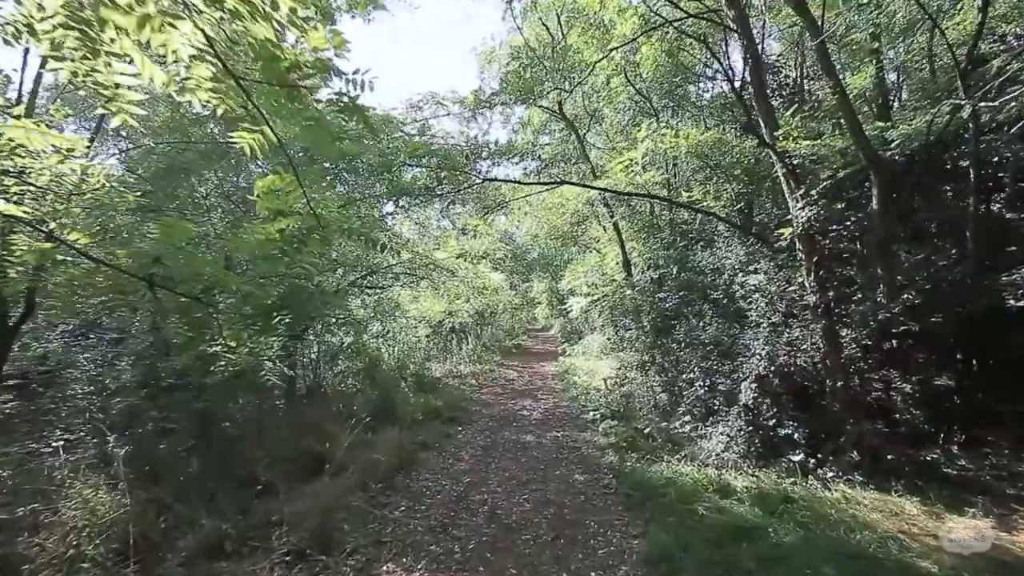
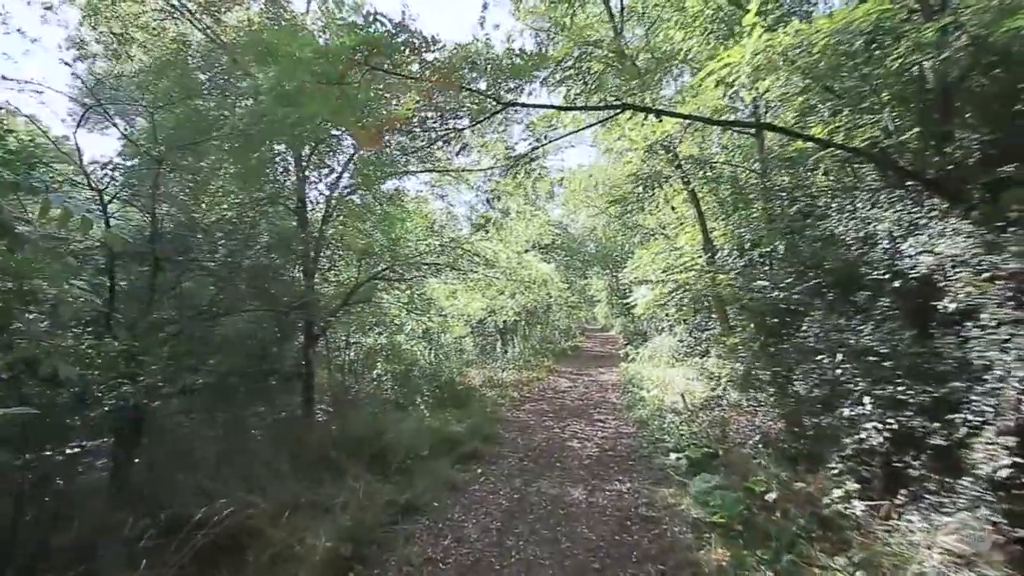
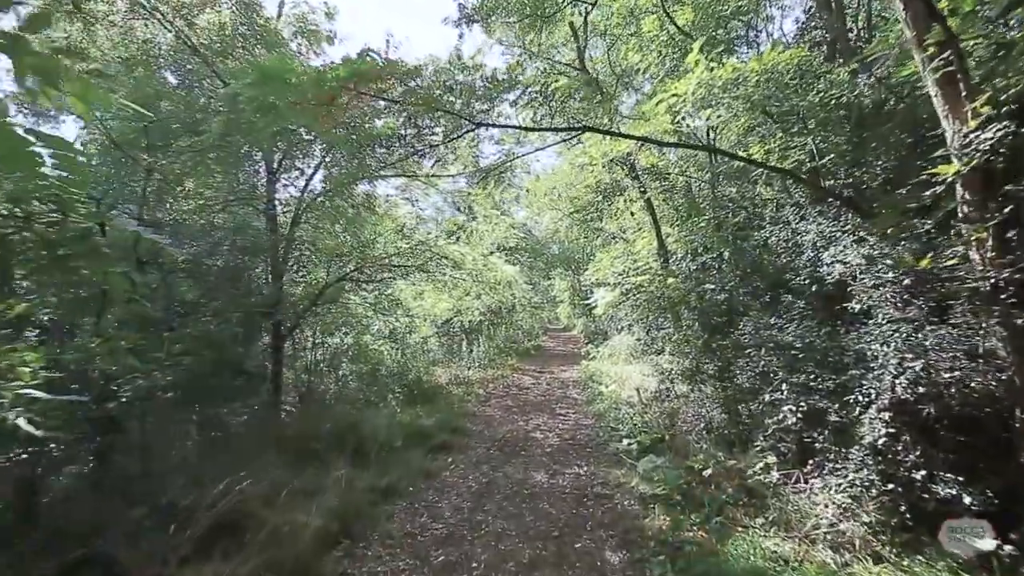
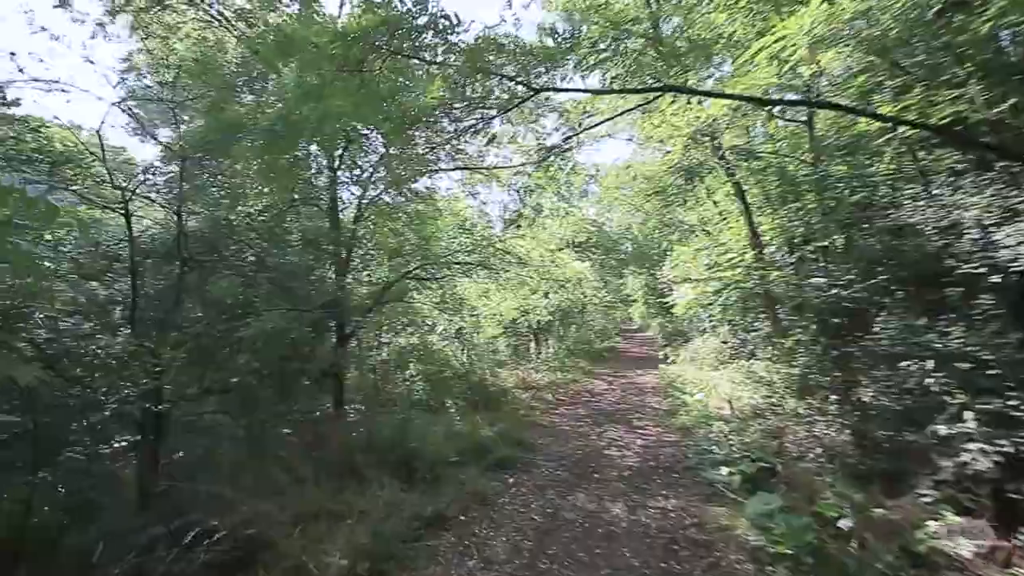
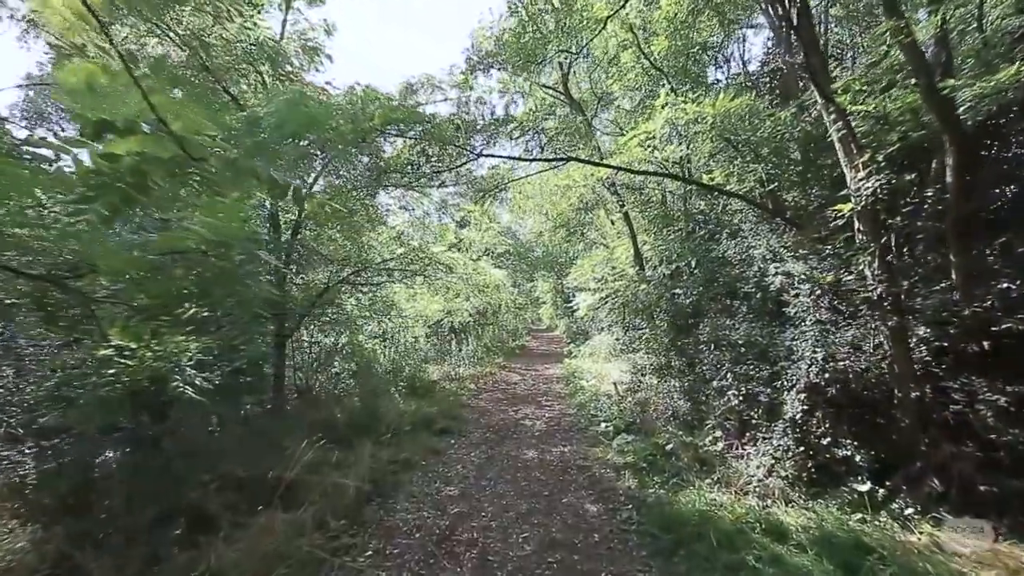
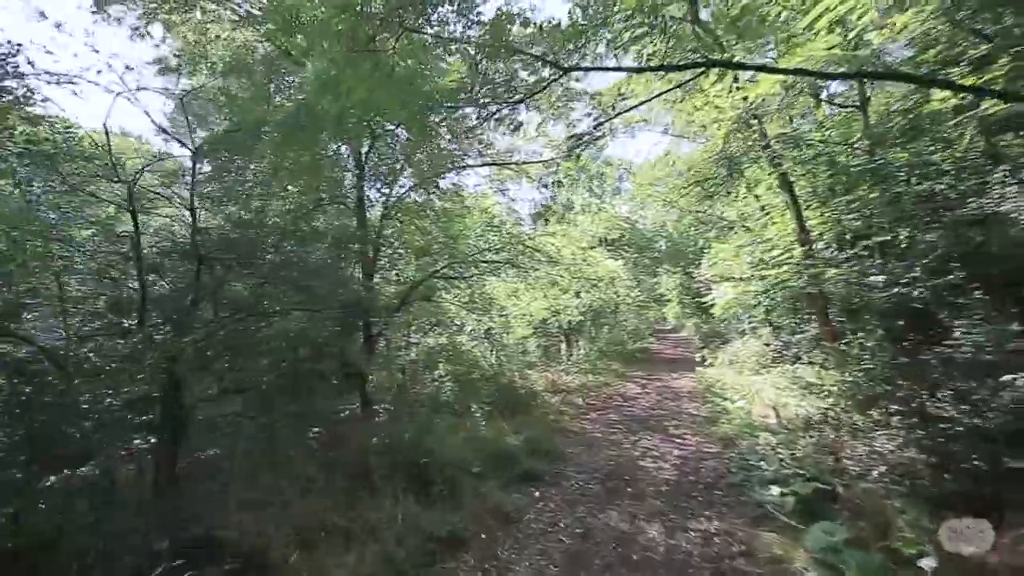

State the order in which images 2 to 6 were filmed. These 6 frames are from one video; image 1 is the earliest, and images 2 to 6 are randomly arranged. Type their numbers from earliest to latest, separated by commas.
5, 3, 2, 4, 6
